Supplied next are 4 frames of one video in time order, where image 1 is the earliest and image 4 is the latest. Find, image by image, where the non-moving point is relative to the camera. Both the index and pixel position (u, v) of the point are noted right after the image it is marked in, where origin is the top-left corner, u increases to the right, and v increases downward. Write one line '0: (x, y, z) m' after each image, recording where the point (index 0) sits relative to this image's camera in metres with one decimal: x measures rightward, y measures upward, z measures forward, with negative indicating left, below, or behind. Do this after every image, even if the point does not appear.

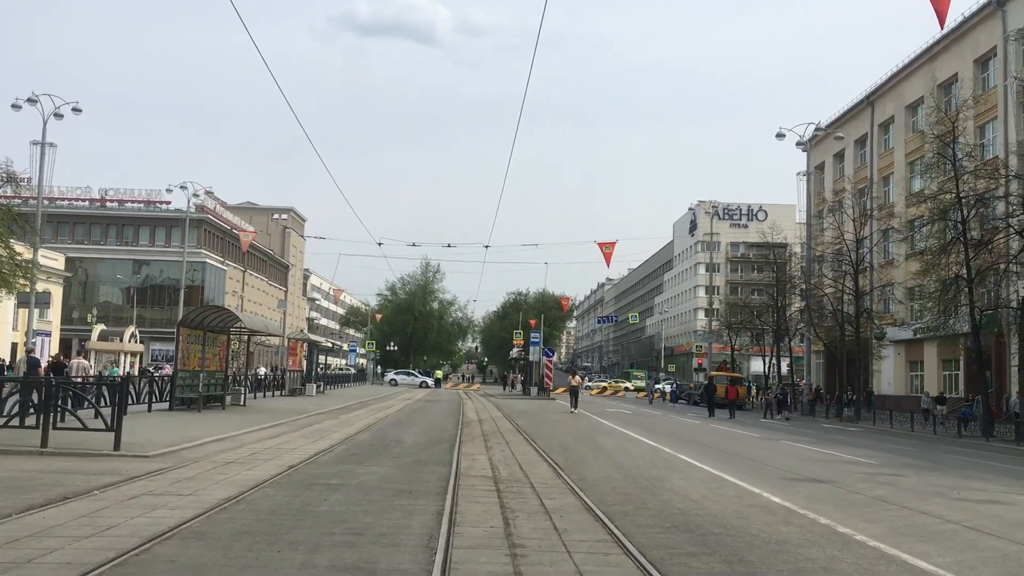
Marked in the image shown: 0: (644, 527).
0: (+1.2, -2.1, +7.8) m
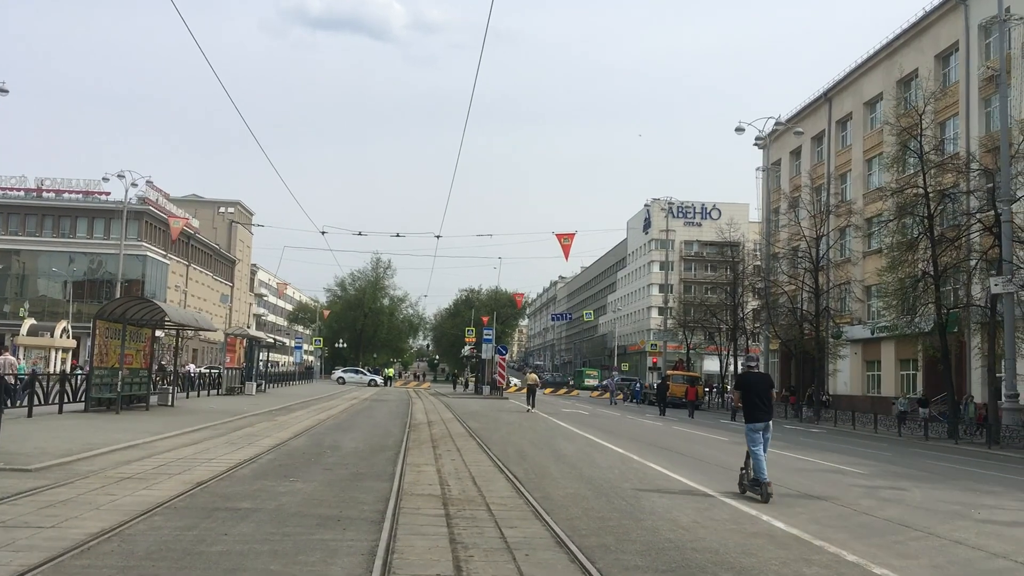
0: (+0.8, -2.0, +6.1) m
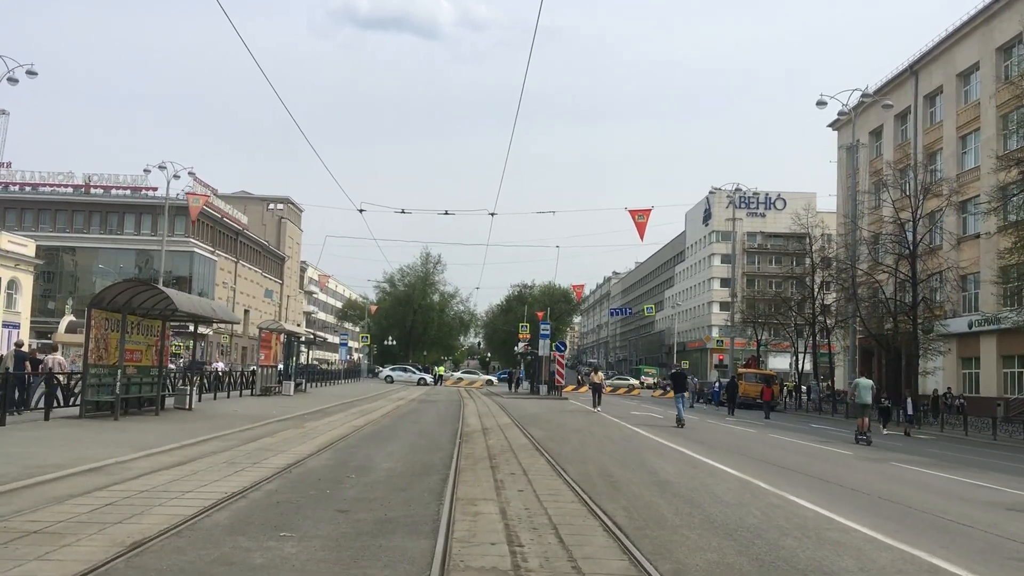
0: (+1.4, -1.6, +2.5) m
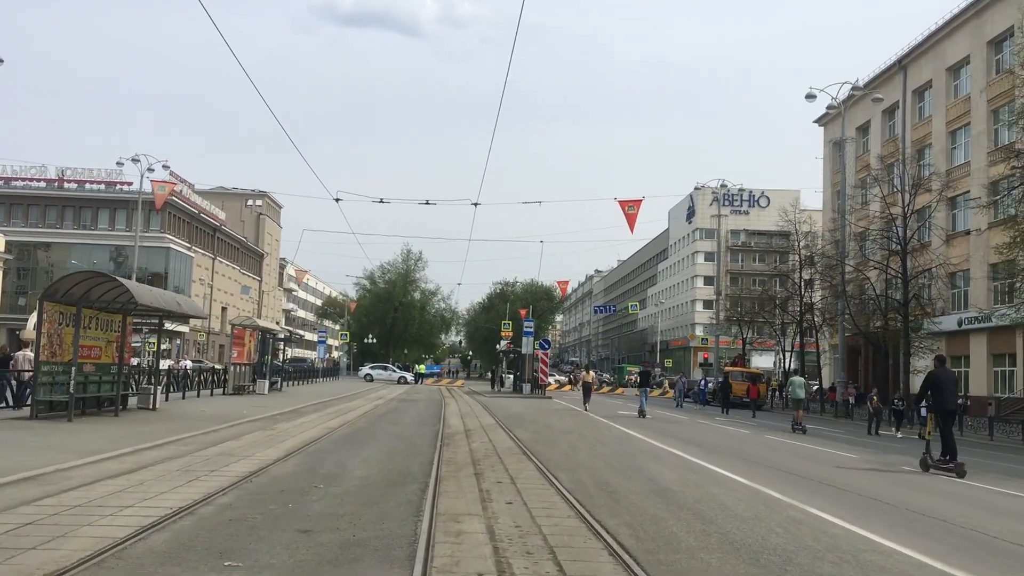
0: (+1.4, -1.5, +1.5) m
